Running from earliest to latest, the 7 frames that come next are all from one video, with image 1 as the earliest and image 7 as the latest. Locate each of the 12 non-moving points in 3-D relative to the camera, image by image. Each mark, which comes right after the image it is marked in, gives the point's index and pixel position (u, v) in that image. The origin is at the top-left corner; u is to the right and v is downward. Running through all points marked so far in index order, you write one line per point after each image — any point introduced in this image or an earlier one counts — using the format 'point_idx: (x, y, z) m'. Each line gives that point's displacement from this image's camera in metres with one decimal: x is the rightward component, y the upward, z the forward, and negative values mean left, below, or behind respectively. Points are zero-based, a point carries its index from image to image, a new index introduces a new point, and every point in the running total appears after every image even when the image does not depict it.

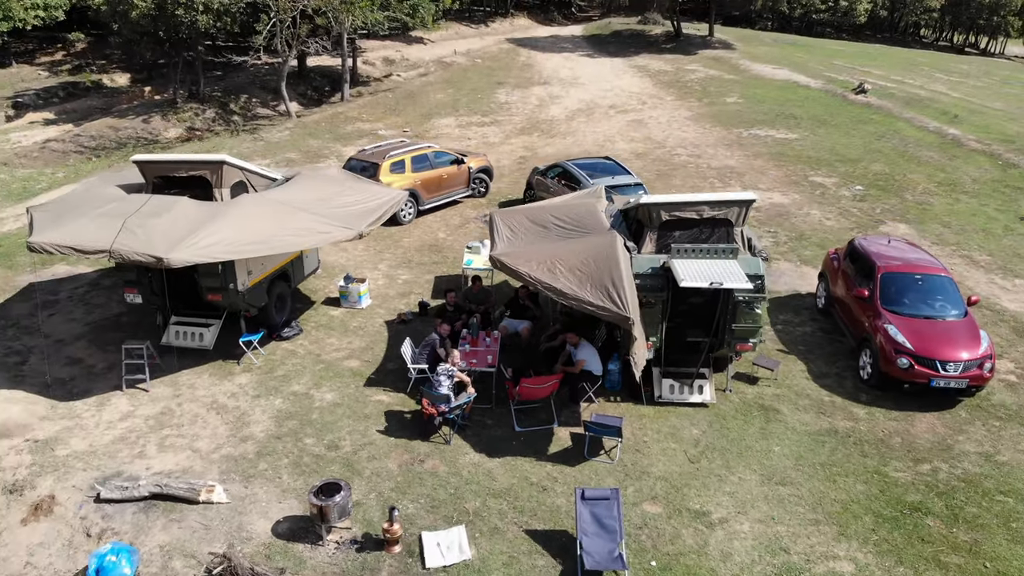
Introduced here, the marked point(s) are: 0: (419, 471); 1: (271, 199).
0: (-1.2, -2.3, +7.4) m
1: (-3.7, +1.4, +9.0) m
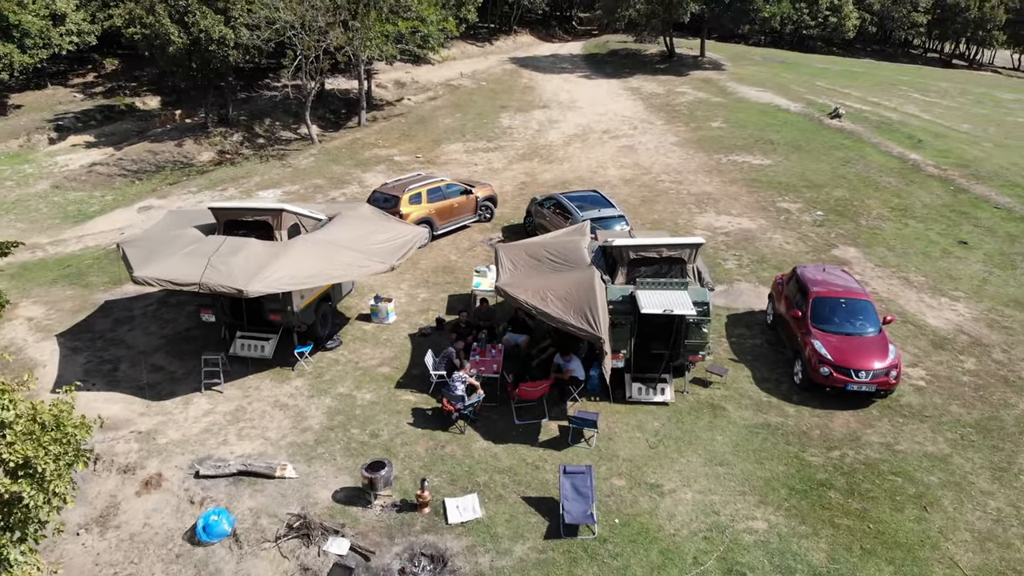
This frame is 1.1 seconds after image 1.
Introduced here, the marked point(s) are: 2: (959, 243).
0: (-1.2, -2.7, +9.6) m
1: (-3.7, +1.0, +11.2) m
2: (+13.4, +1.4, +17.6) m
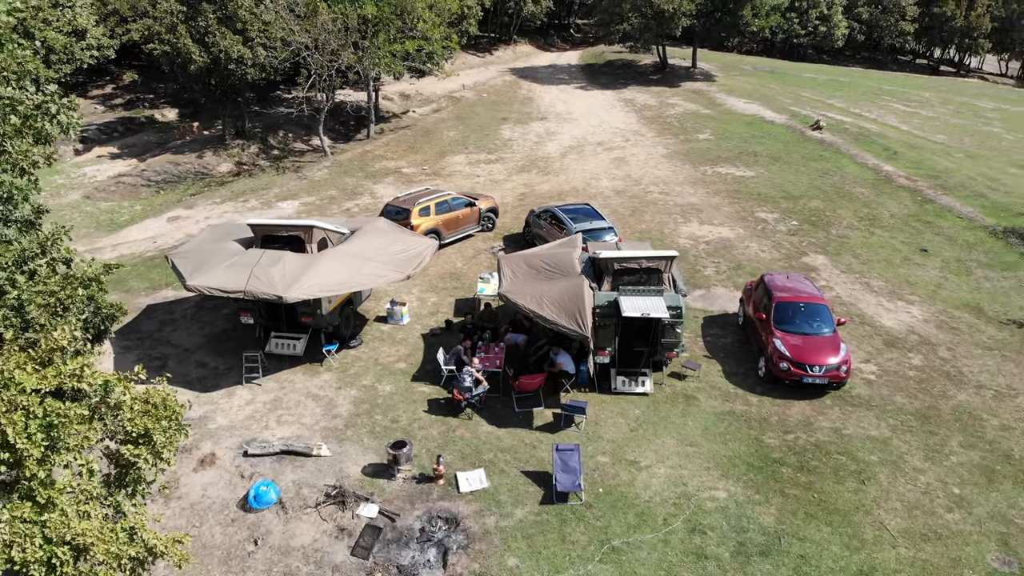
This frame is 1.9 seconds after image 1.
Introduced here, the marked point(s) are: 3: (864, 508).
0: (-1.1, -2.8, +11.3) m
1: (-3.7, +0.8, +12.9) m
2: (+13.4, +1.2, +19.2) m
3: (+6.2, -3.9, +10.3) m
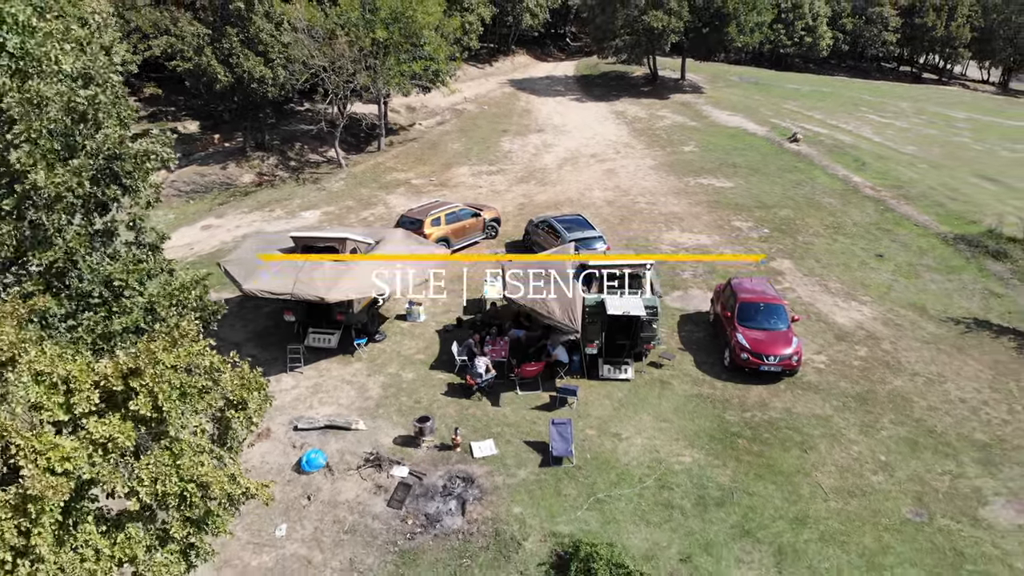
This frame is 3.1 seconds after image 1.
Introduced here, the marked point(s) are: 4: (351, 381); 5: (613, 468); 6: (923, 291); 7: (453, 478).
0: (-1.1, -2.9, +13.5) m
1: (-3.6, +0.8, +15.1) m
2: (+13.4, +1.2, +21.6) m
3: (+6.3, -3.9, +12.6) m
4: (-4.0, -2.3, +14.5) m
5: (+2.1, -3.8, +12.3) m
6: (+14.0, -0.1, +19.9) m
7: (-1.2, -3.8, +11.9) m
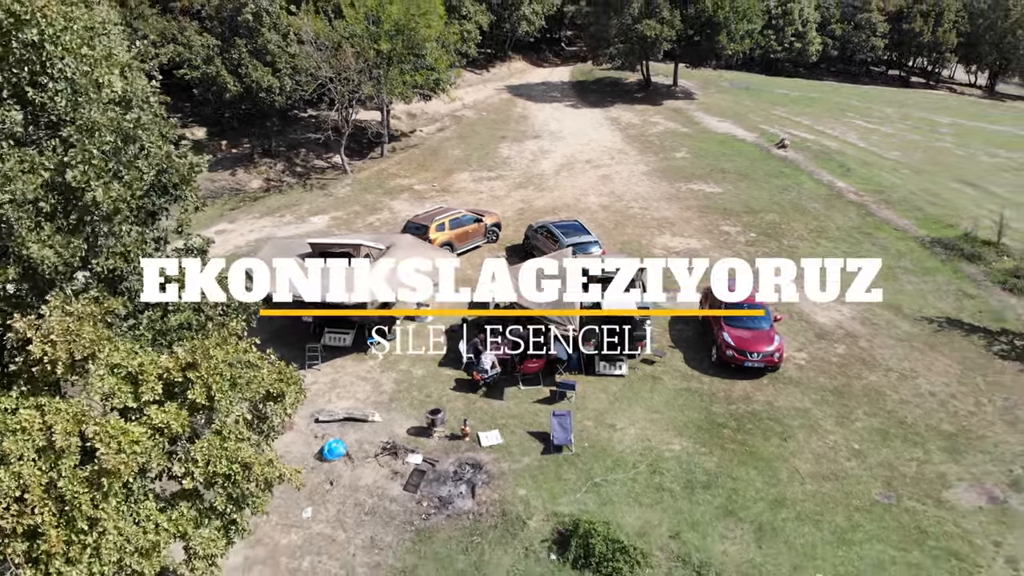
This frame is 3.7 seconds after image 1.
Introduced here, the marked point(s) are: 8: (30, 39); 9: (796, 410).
0: (-1.0, -3.0, +14.7) m
1: (-3.5, +0.7, +16.2) m
2: (+13.4, +1.2, +22.8) m
3: (+6.4, -4.0, +13.8) m
4: (-3.9, -2.4, +15.6) m
5: (+2.2, -3.8, +13.4) m
6: (+14.0, -0.2, +21.2) m
7: (-1.1, -3.9, +13.0) m
8: (-7.1, +3.6, +8.6) m
9: (+7.5, -3.2, +15.4) m
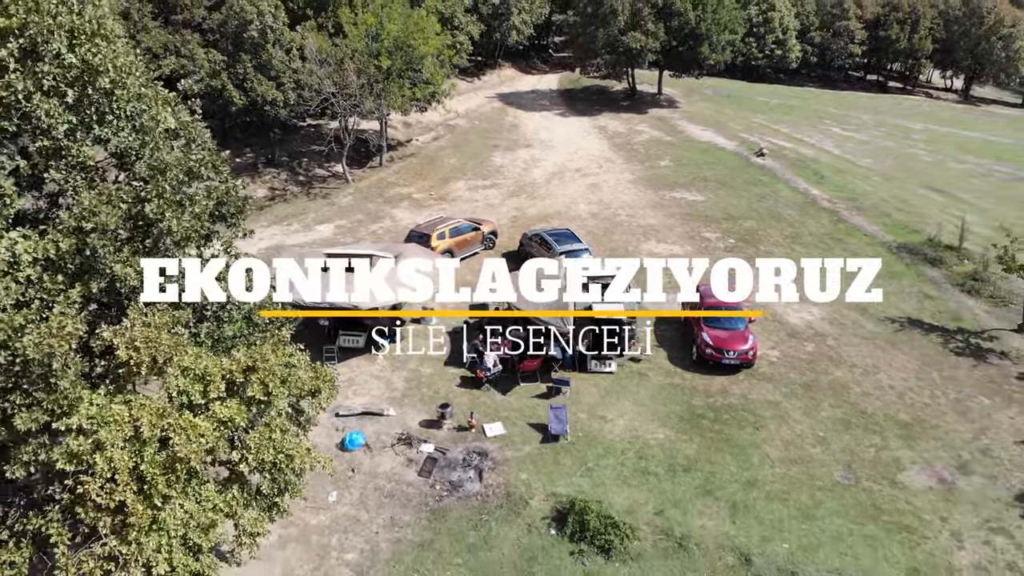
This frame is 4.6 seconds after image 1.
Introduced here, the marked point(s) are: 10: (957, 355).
0: (-1.0, -3.1, +16.2) m
1: (-3.6, +0.5, +17.6) m
2: (+13.2, +1.0, +24.6) m
3: (+6.5, -4.1, +15.5) m
4: (-3.9, -2.6, +17.0) m
5: (+2.3, -4.0, +15.0) m
6: (+13.9, -0.3, +23.0) m
7: (-1.0, -4.1, +14.5) m
8: (-7.0, +3.4, +10.0) m
9: (+7.5, -3.3, +17.0) m
10: (+15.0, -2.3, +19.7) m
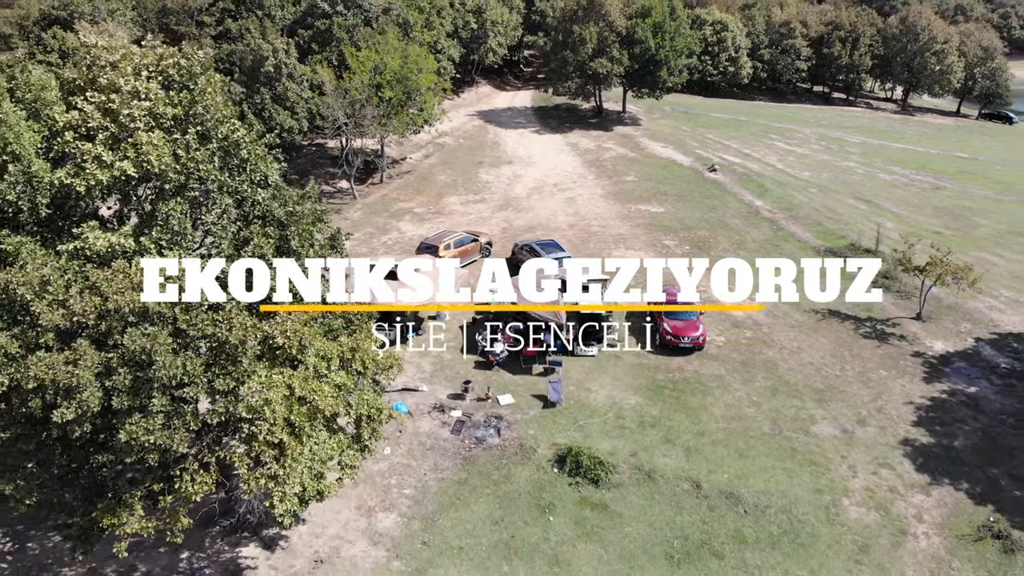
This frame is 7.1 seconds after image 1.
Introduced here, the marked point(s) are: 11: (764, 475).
0: (-0.8, -3.2, +20.5) m
1: (-3.5, +0.4, +21.9) m
2: (+12.9, +1.2, +29.8) m
3: (+6.7, -4.1, +20.2) m
4: (-3.8, -2.7, +21.2) m
5: (+2.5, -4.0, +19.5) m
6: (+13.6, -0.1, +28.2) m
7: (-0.7, -4.1, +18.8) m
8: (-6.5, +3.3, +14.0) m
9: (+7.6, -3.3, +21.9) m
10: (+14.9, -2.1, +24.9) m
11: (+7.6, -5.6, +17.7) m
